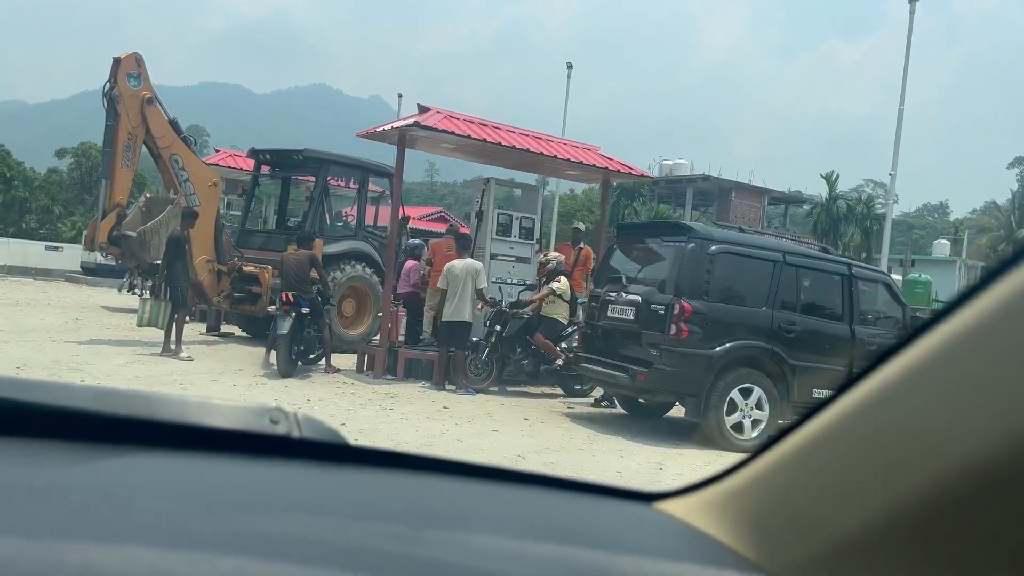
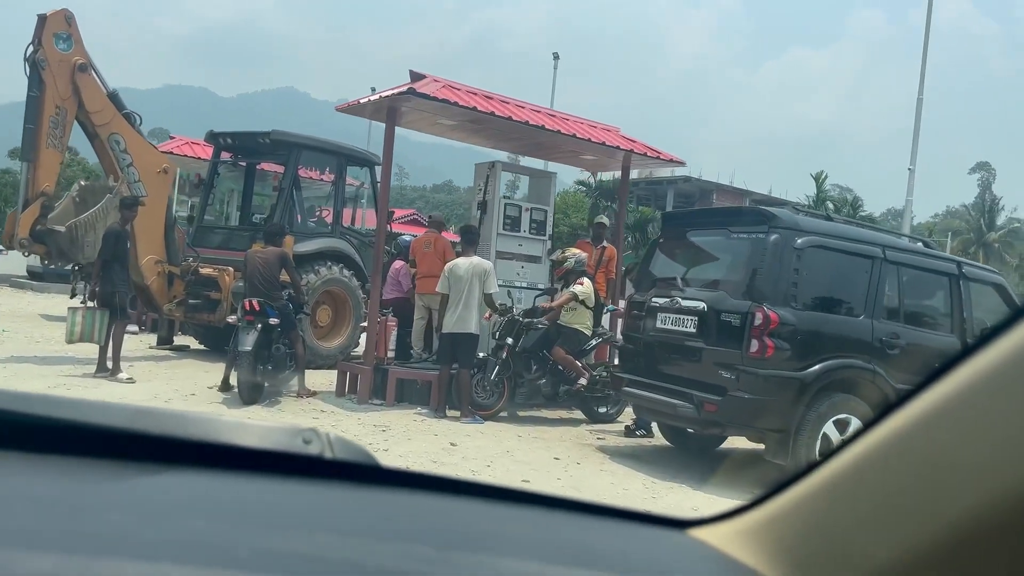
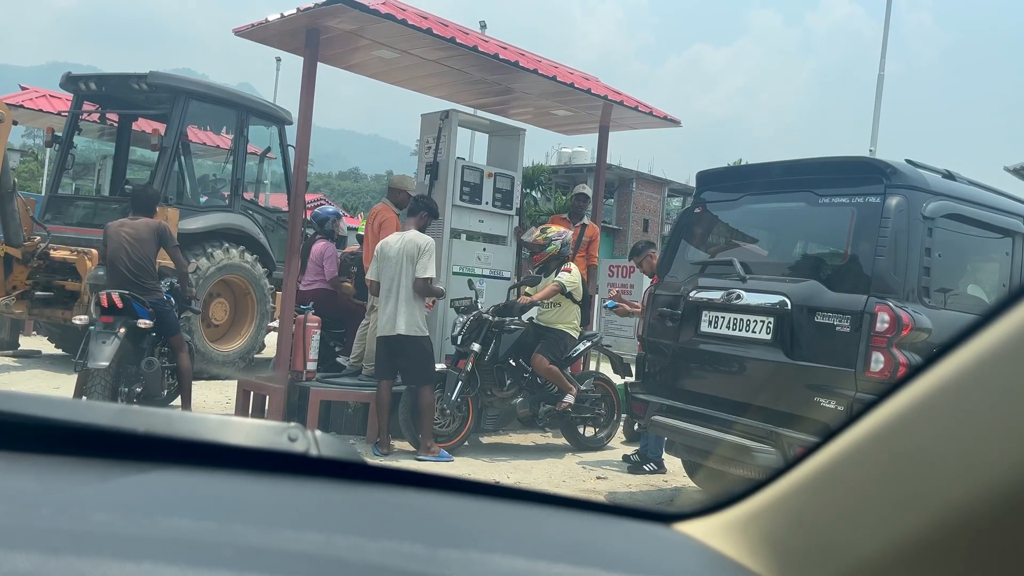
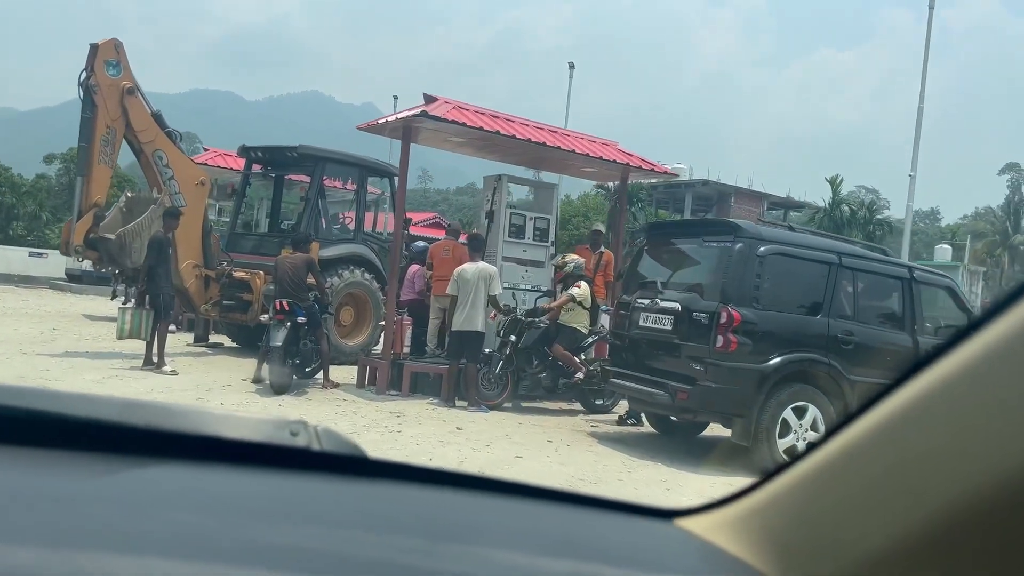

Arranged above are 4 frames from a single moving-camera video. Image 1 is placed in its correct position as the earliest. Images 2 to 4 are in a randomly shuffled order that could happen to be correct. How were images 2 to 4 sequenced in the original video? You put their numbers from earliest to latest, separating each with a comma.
4, 2, 3
